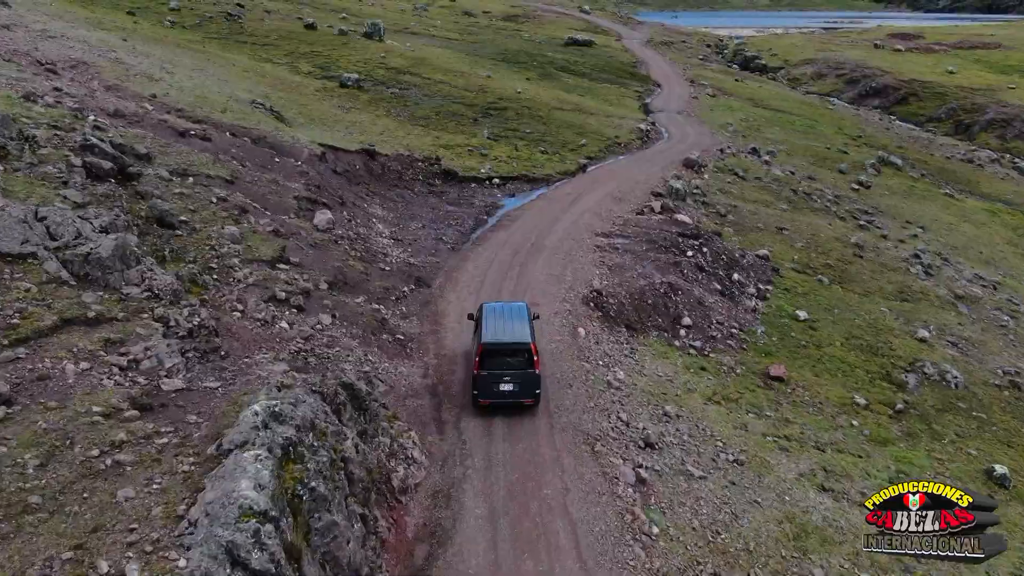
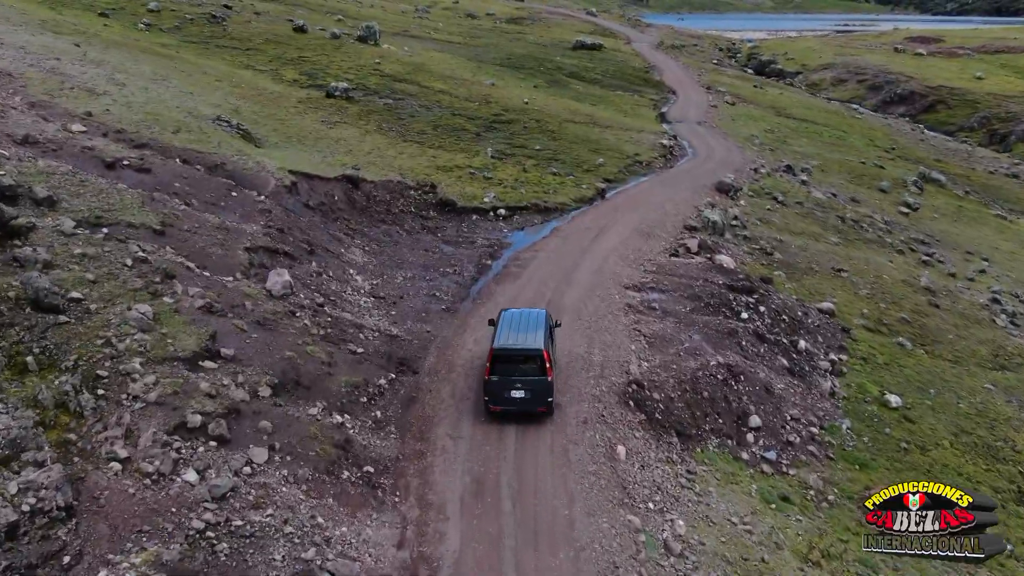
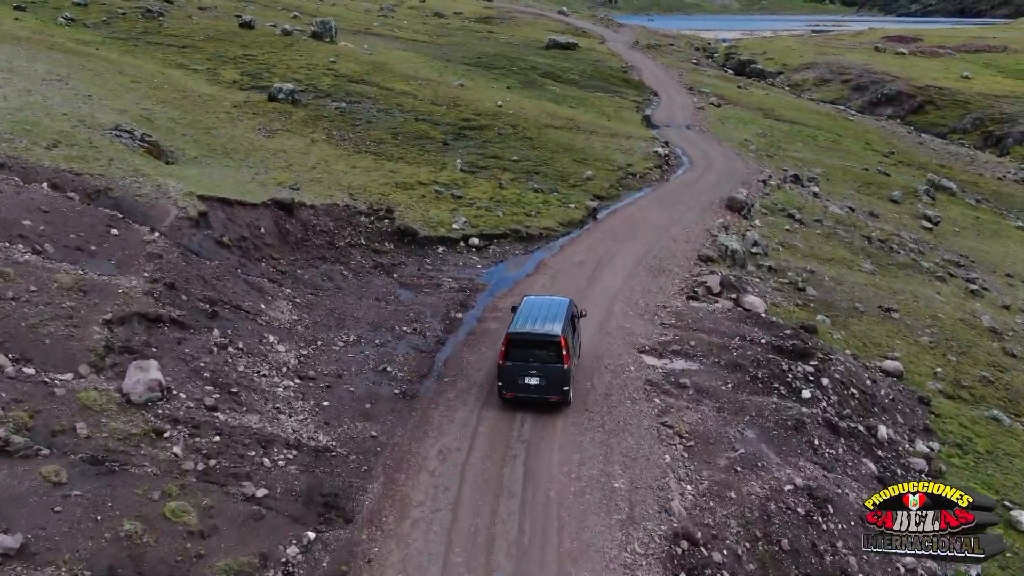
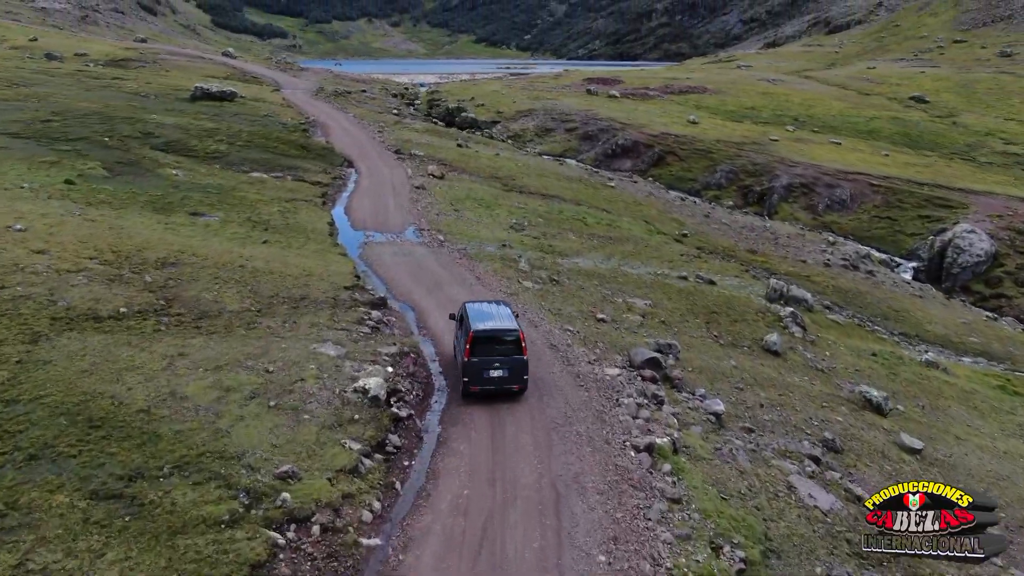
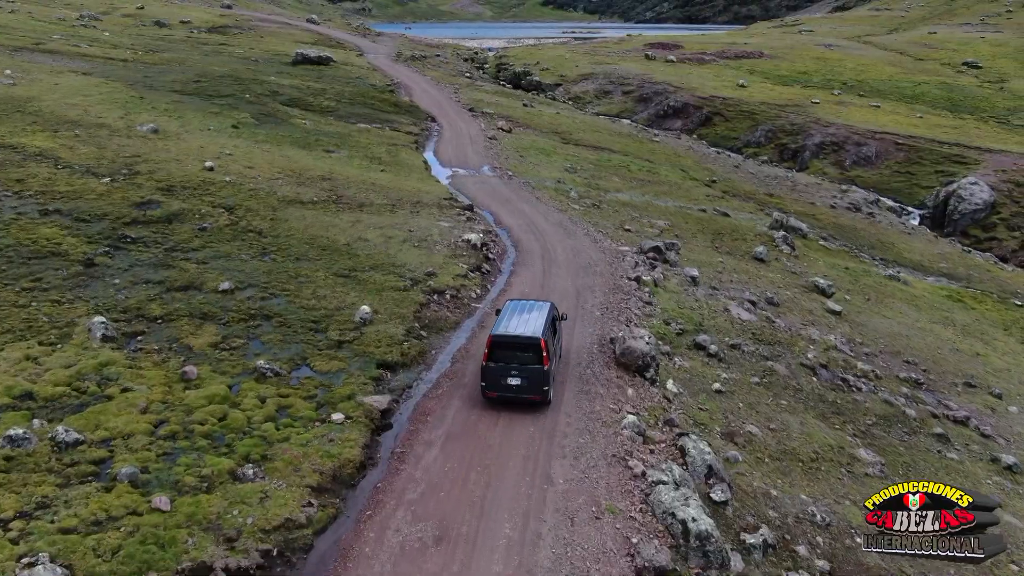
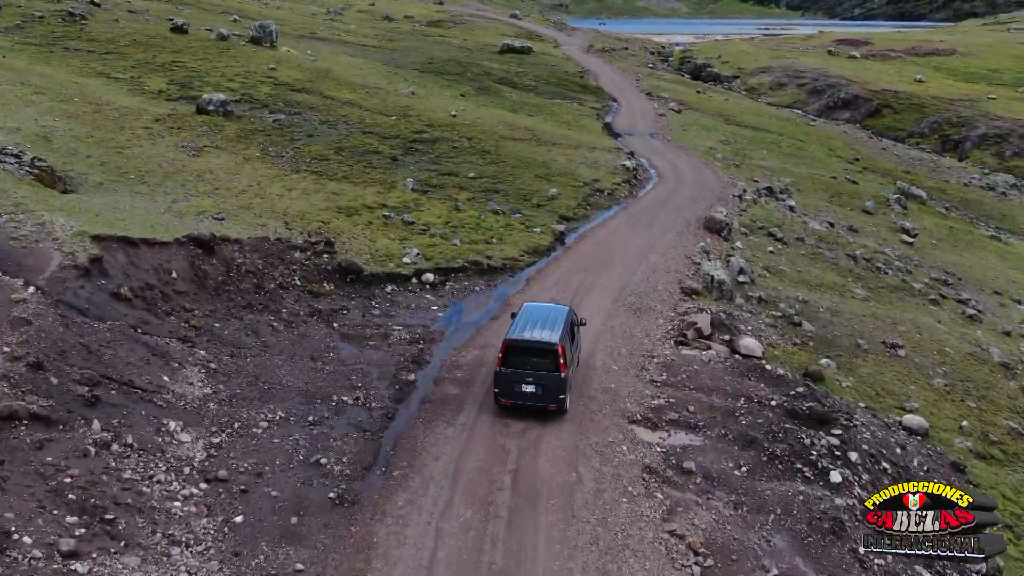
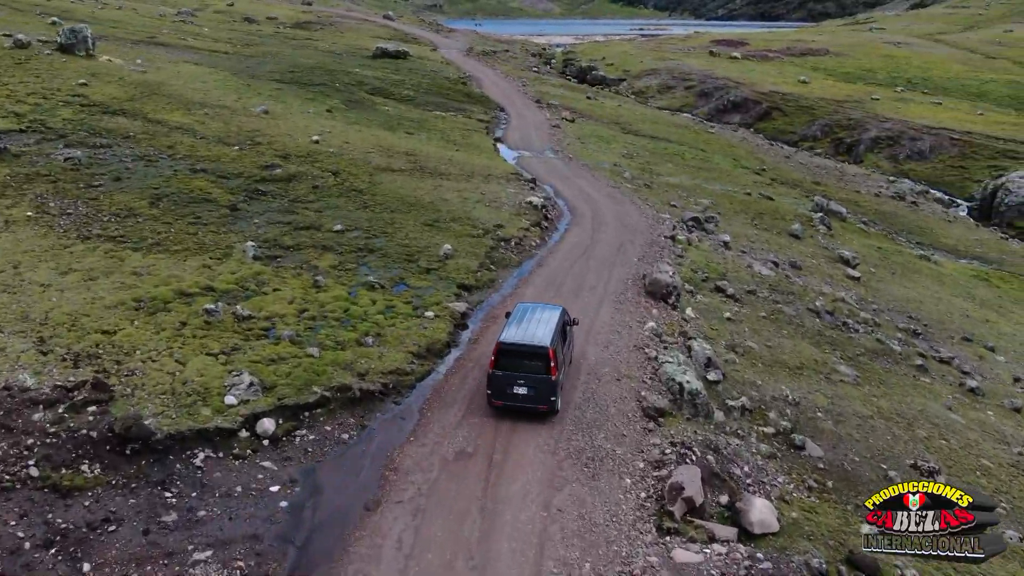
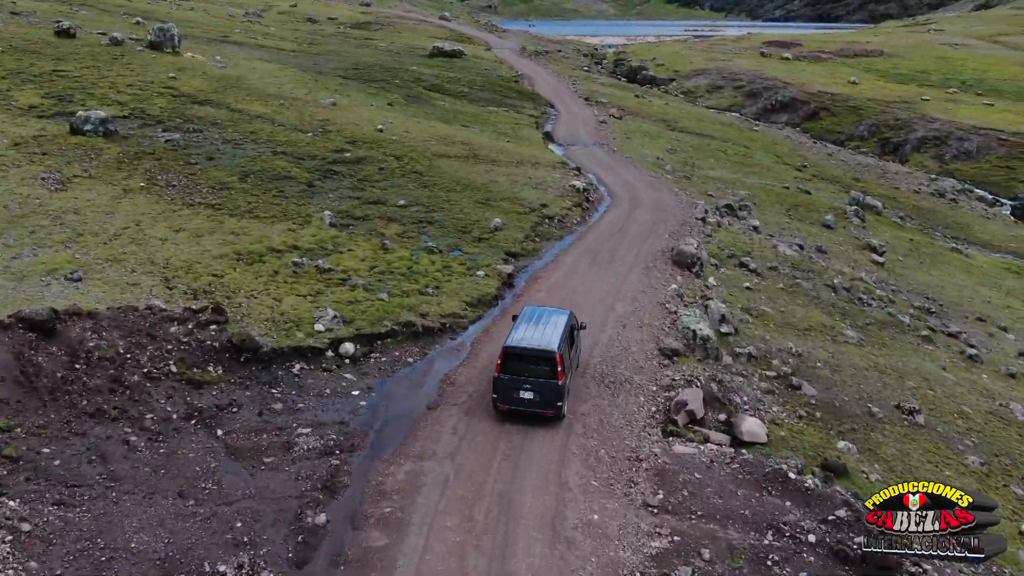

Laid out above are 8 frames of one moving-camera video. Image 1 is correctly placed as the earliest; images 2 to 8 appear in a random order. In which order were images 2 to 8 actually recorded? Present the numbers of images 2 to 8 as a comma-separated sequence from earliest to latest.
2, 3, 6, 8, 7, 5, 4
